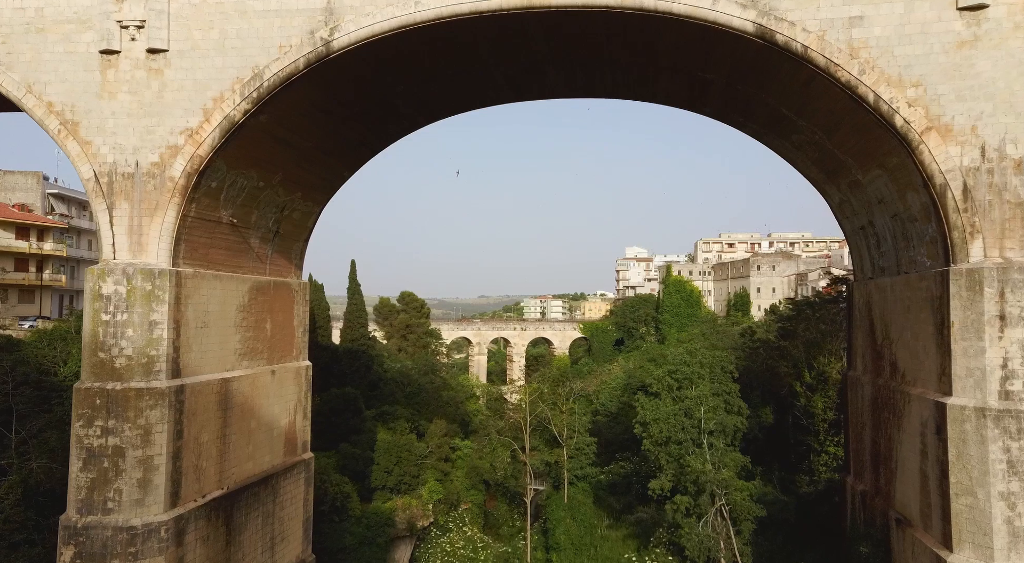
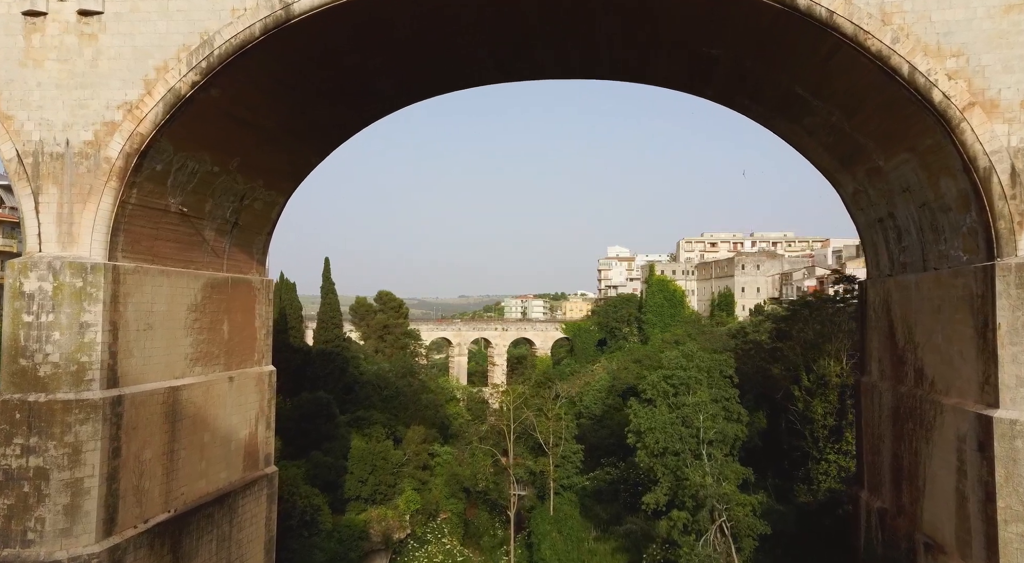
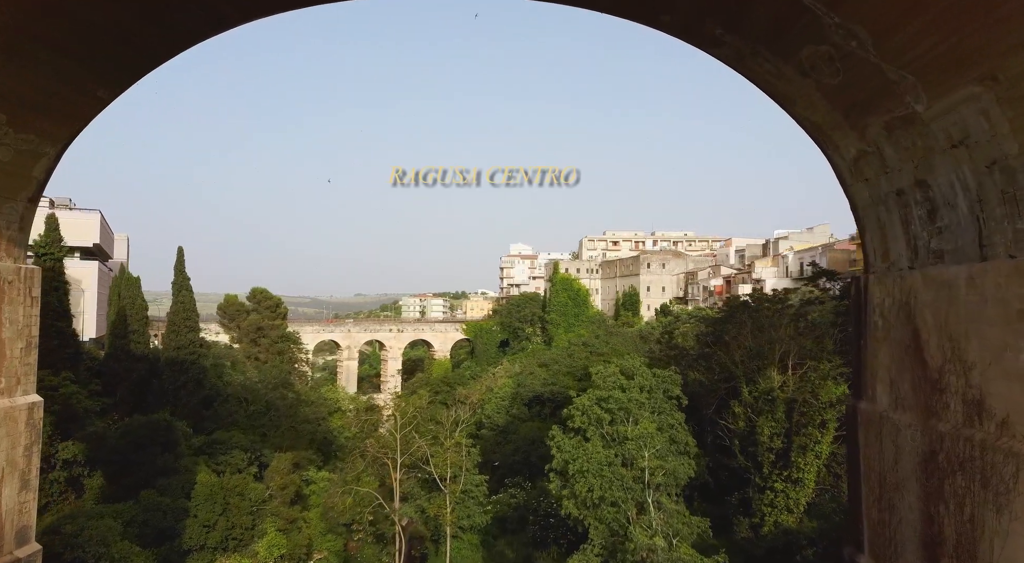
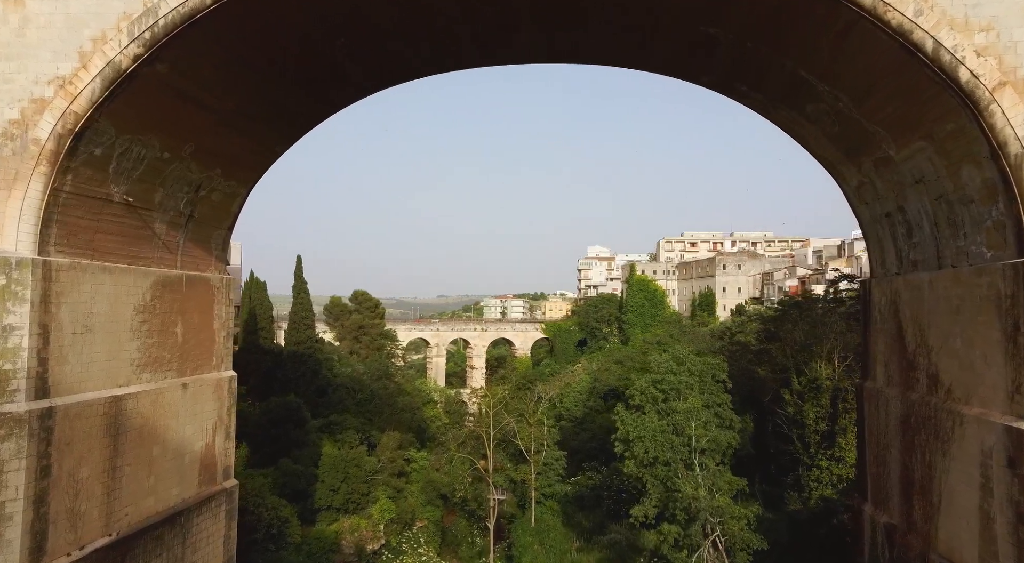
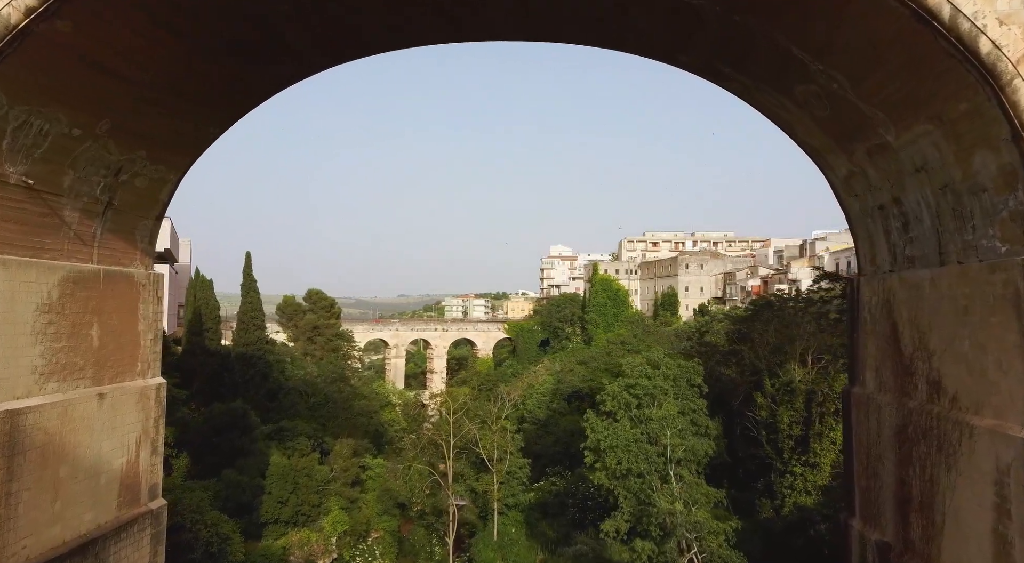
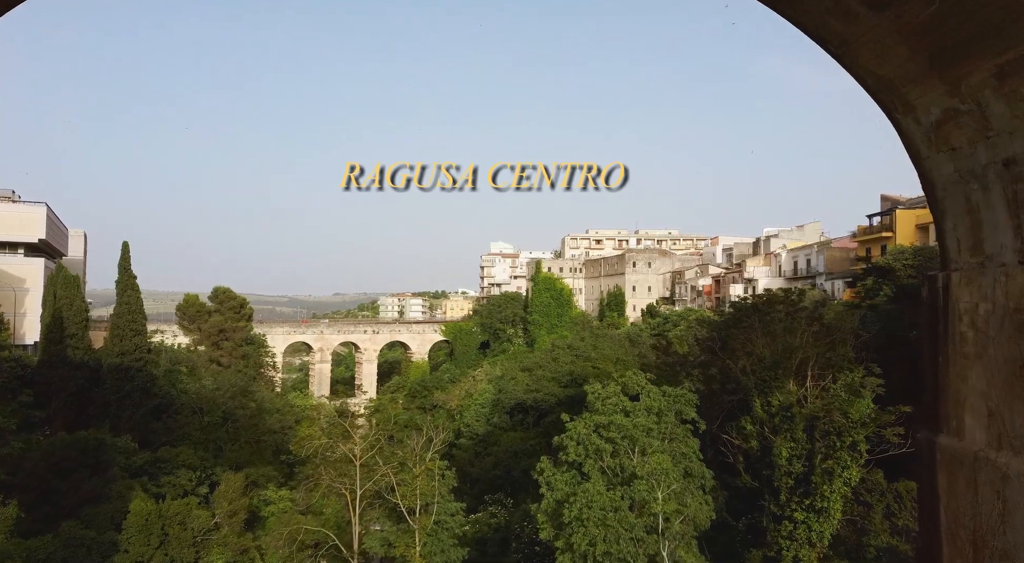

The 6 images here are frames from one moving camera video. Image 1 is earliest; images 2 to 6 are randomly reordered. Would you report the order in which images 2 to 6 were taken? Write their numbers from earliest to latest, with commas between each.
2, 4, 5, 3, 6
